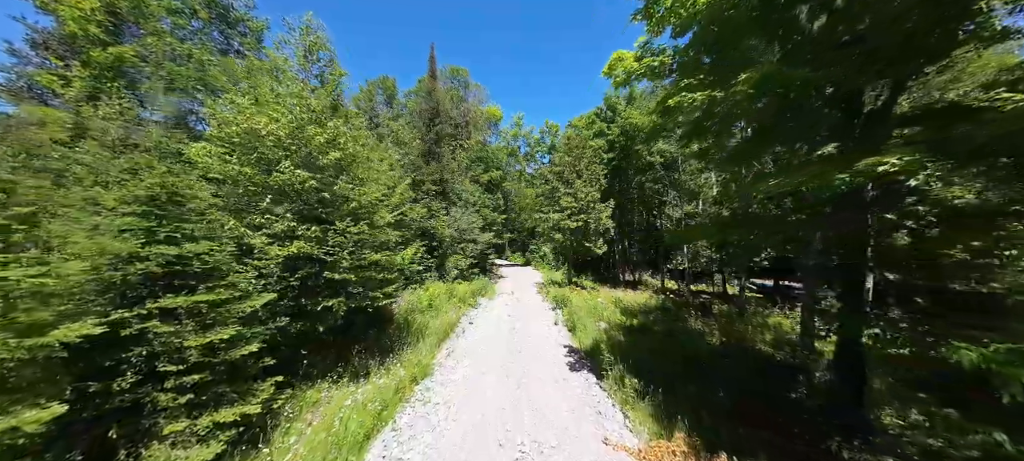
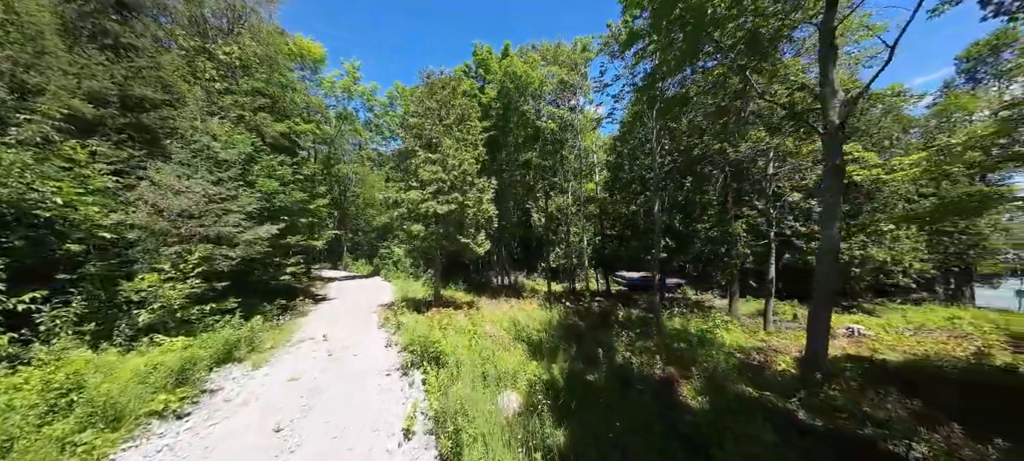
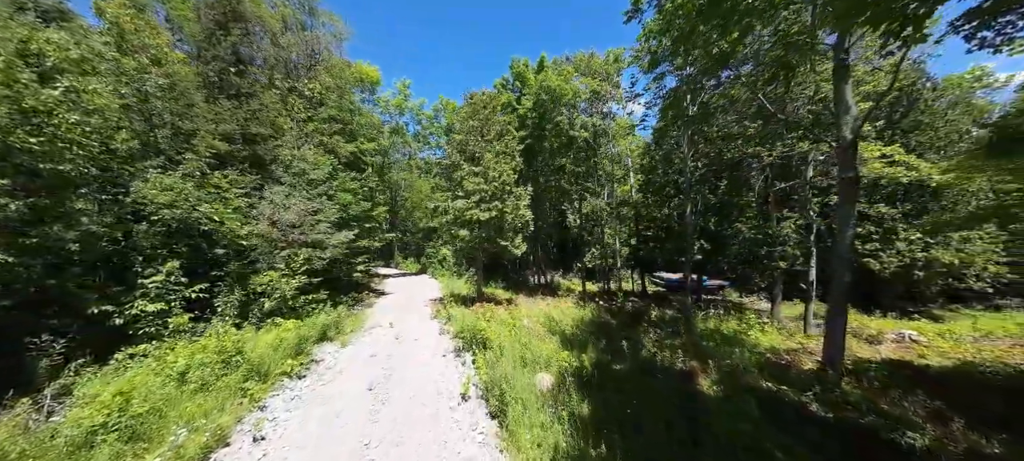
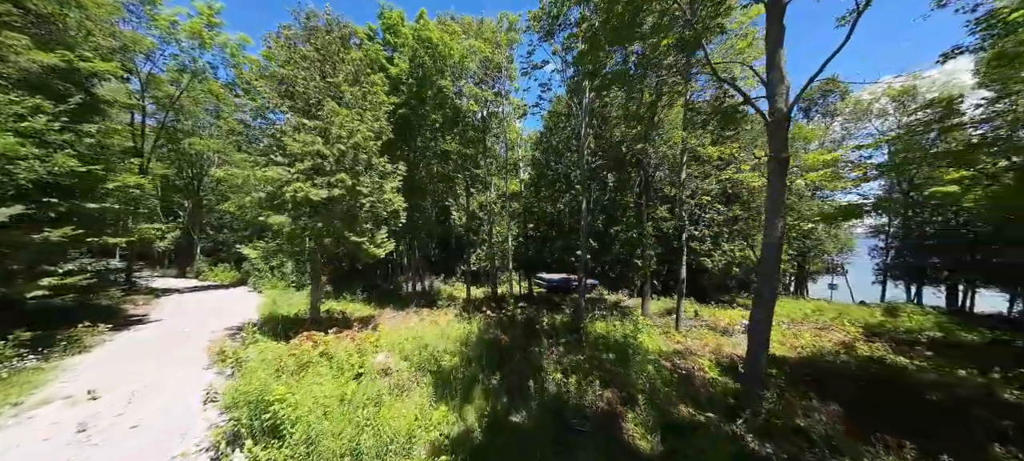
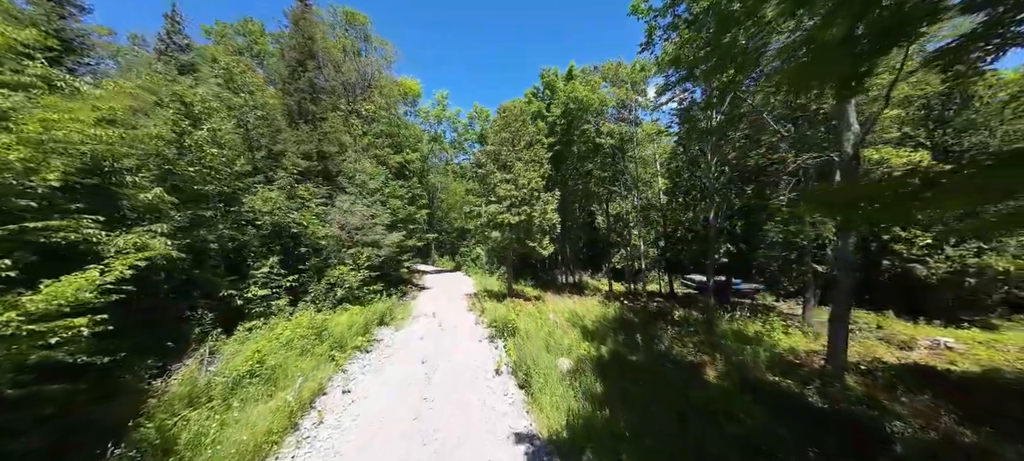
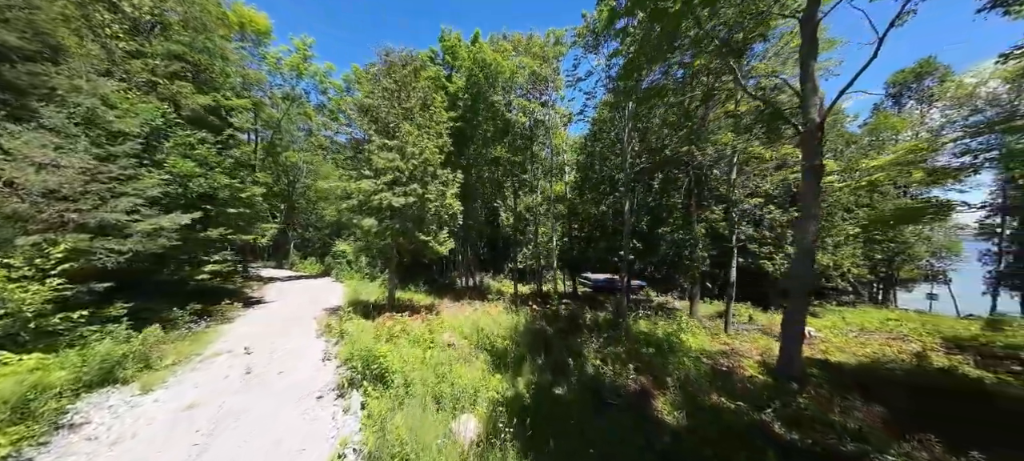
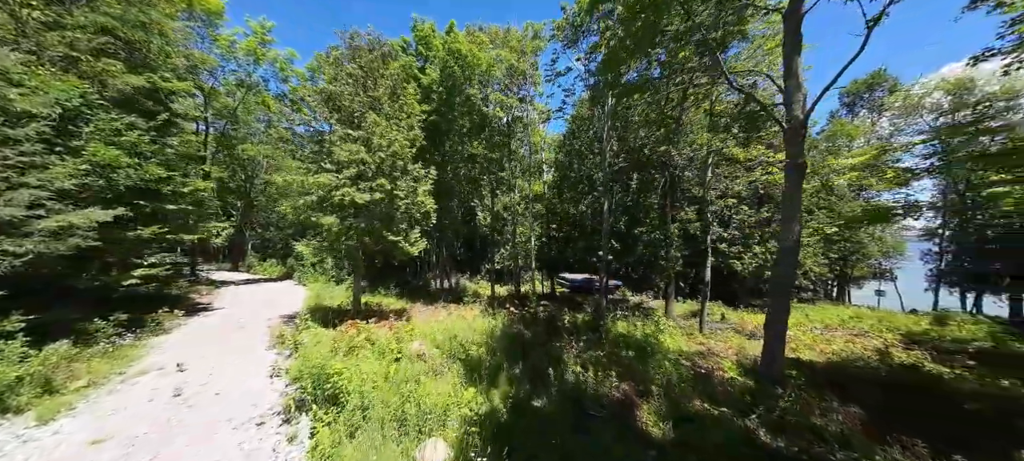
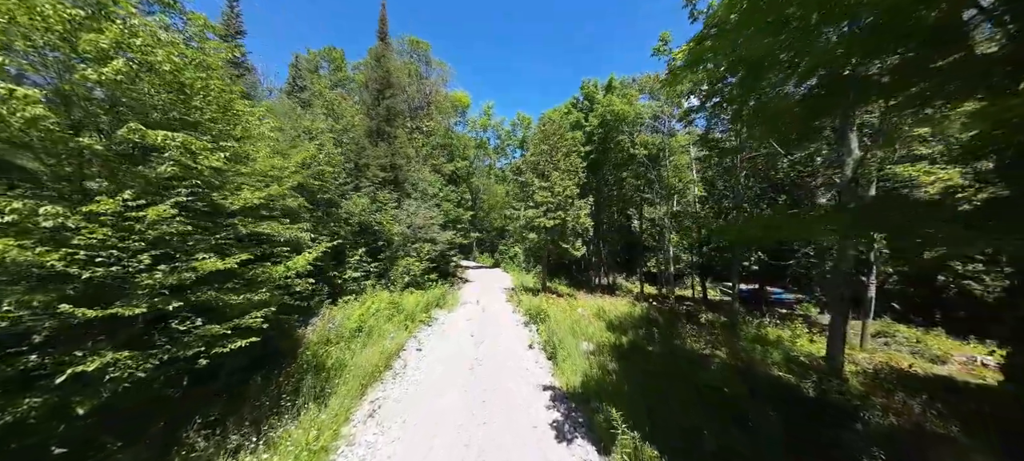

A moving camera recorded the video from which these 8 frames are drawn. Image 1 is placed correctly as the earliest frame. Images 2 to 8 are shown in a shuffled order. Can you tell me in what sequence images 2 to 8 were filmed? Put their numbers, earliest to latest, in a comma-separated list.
8, 5, 3, 2, 6, 7, 4
